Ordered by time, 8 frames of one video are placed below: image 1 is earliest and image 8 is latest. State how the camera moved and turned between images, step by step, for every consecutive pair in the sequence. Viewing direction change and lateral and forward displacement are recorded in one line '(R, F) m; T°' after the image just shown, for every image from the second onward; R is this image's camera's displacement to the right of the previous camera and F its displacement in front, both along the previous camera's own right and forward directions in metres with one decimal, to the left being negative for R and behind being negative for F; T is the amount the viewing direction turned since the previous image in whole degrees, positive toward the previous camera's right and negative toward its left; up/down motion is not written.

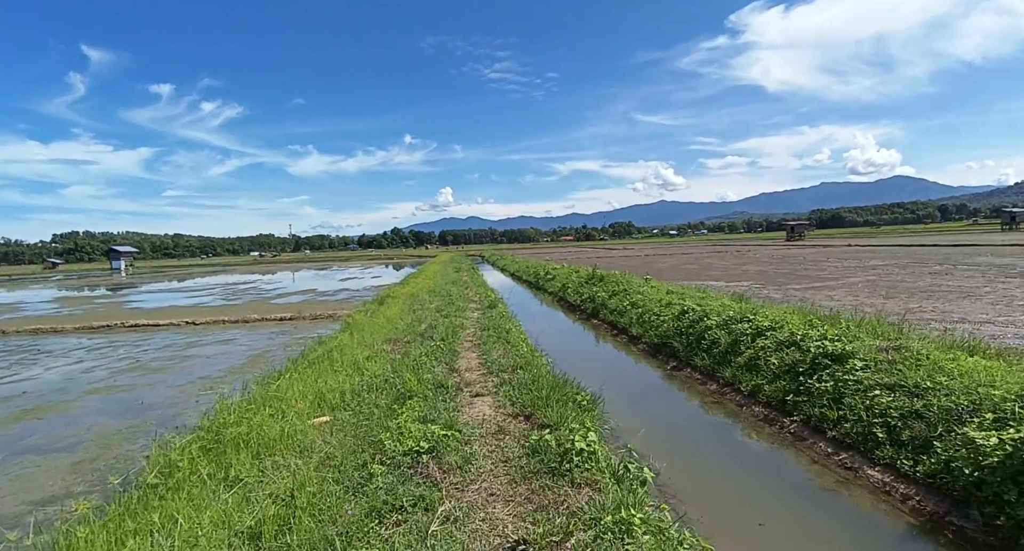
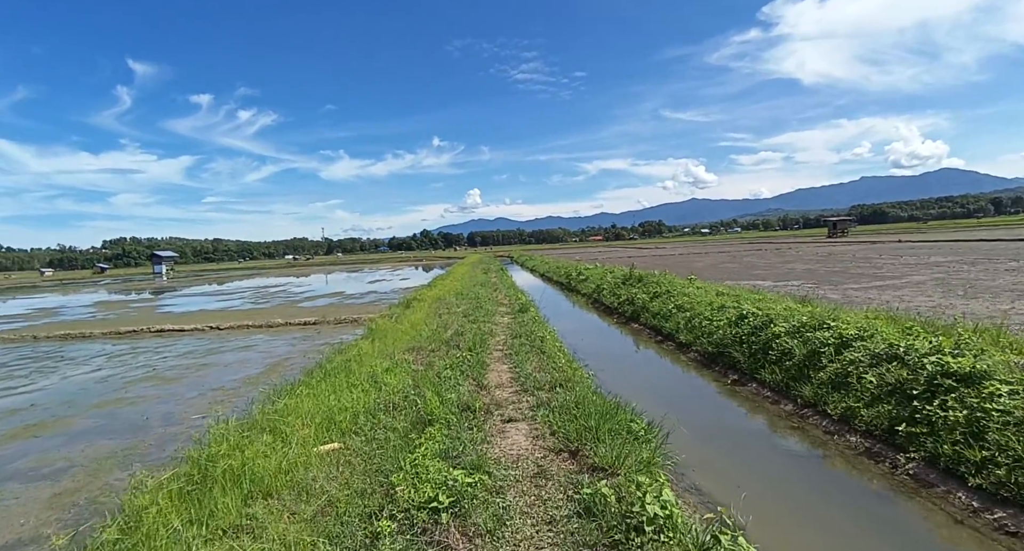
(-0.1, +0.9) m; -3°
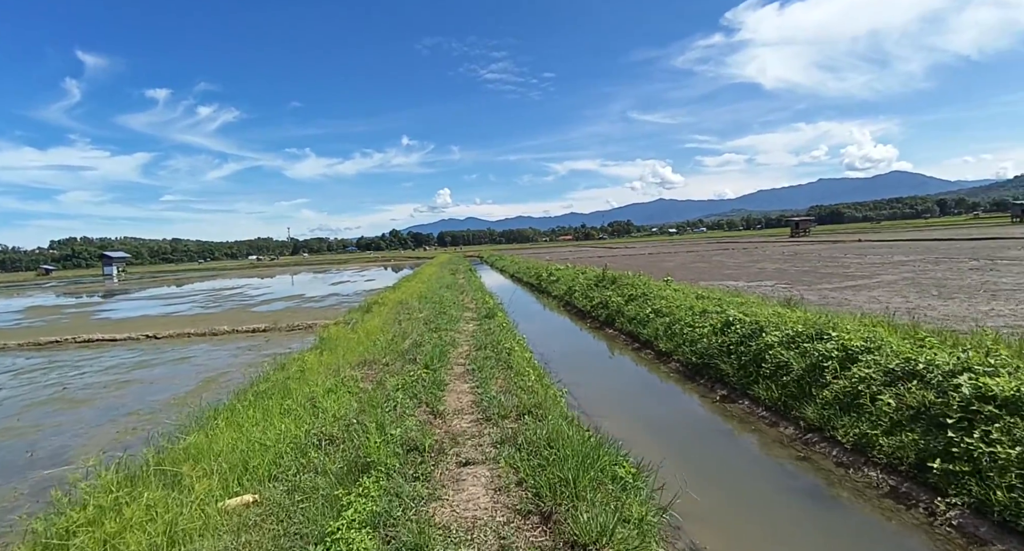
(+0.1, +0.9) m; +3°
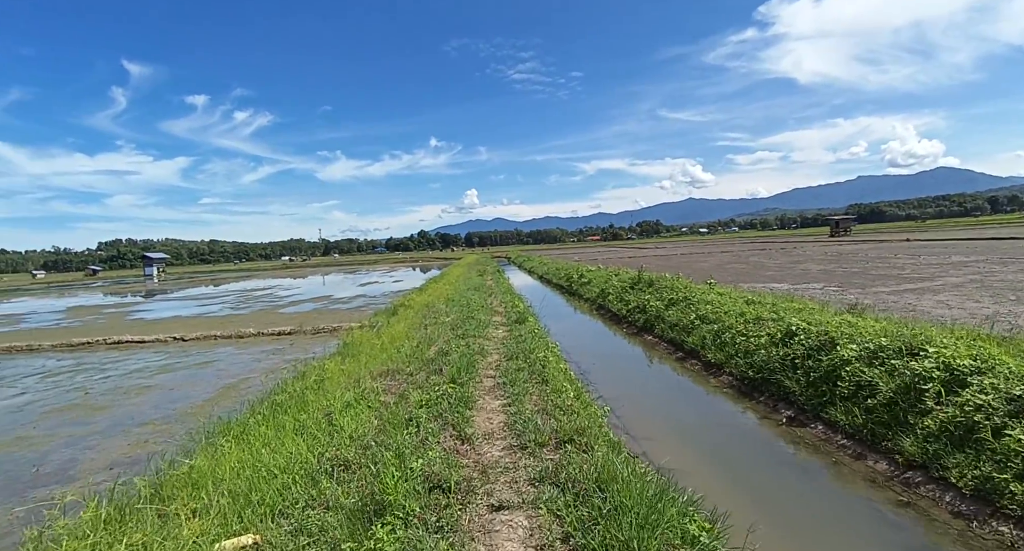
(-0.1, +0.7) m; -3°
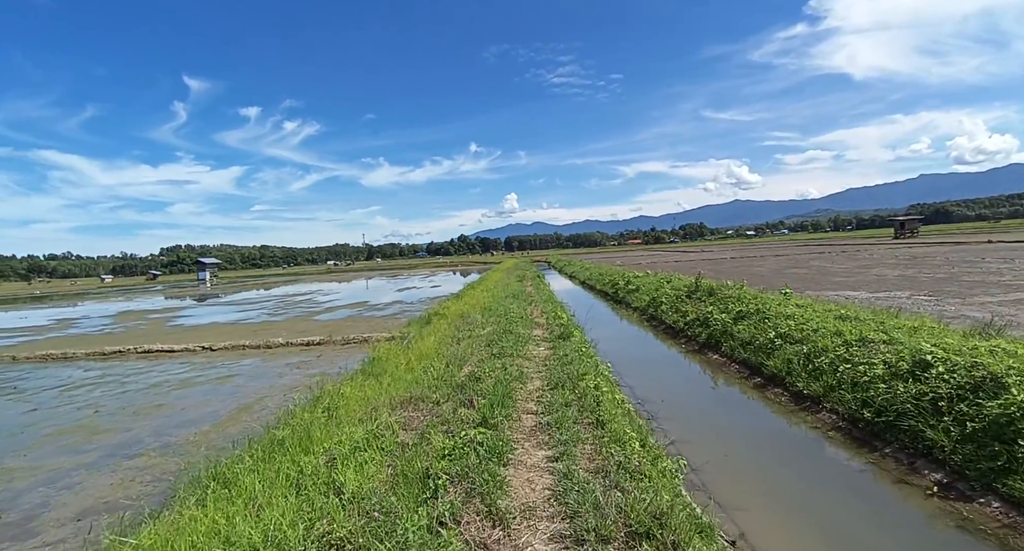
(-0.1, +1.2) m; -5°
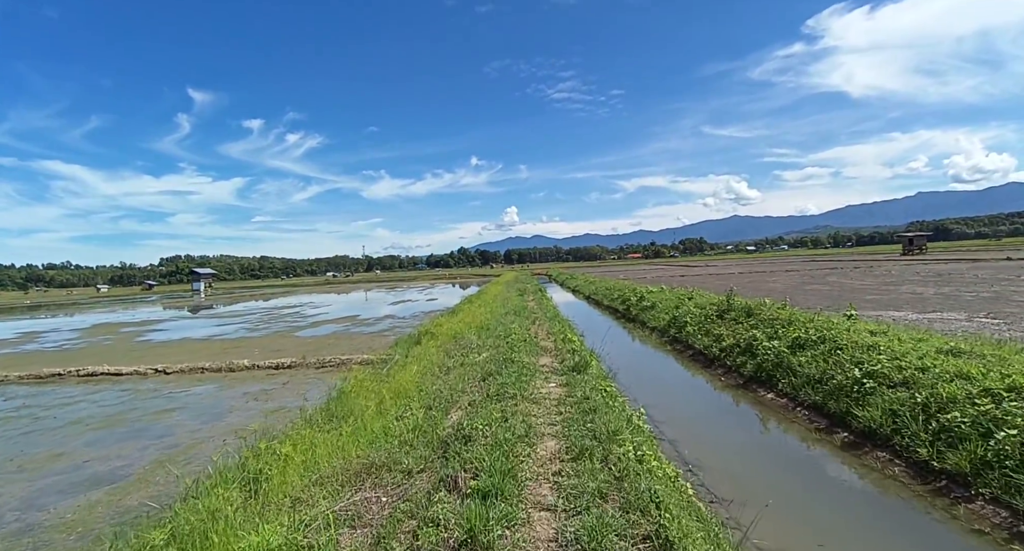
(-0.1, +1.9) m; 0°
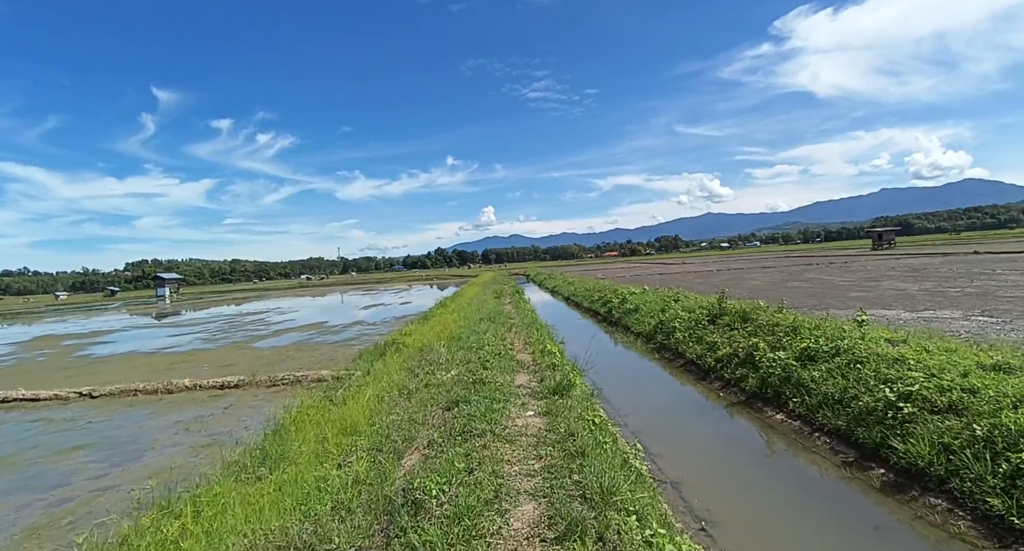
(+0.1, +1.1) m; +3°
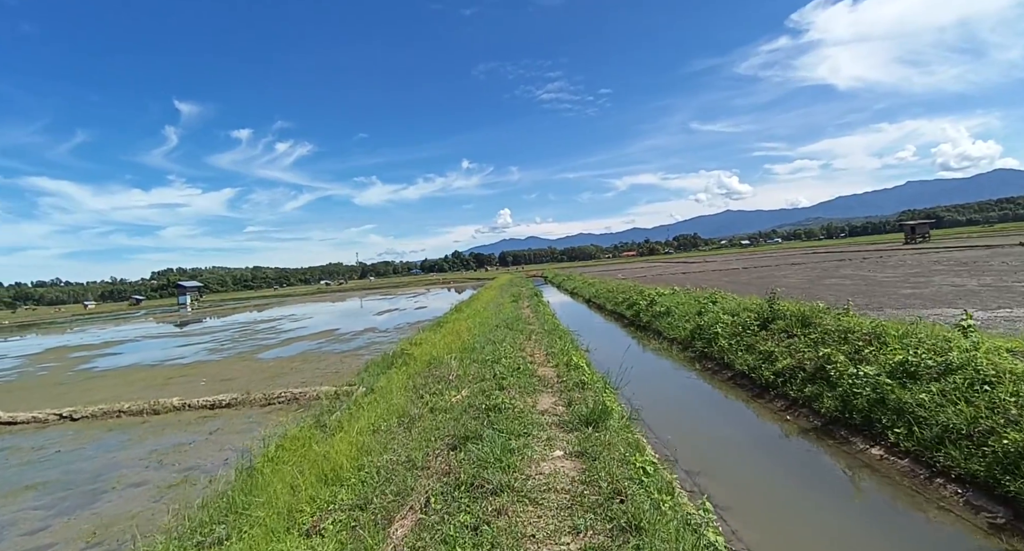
(0.0, +1.3) m; -2°
